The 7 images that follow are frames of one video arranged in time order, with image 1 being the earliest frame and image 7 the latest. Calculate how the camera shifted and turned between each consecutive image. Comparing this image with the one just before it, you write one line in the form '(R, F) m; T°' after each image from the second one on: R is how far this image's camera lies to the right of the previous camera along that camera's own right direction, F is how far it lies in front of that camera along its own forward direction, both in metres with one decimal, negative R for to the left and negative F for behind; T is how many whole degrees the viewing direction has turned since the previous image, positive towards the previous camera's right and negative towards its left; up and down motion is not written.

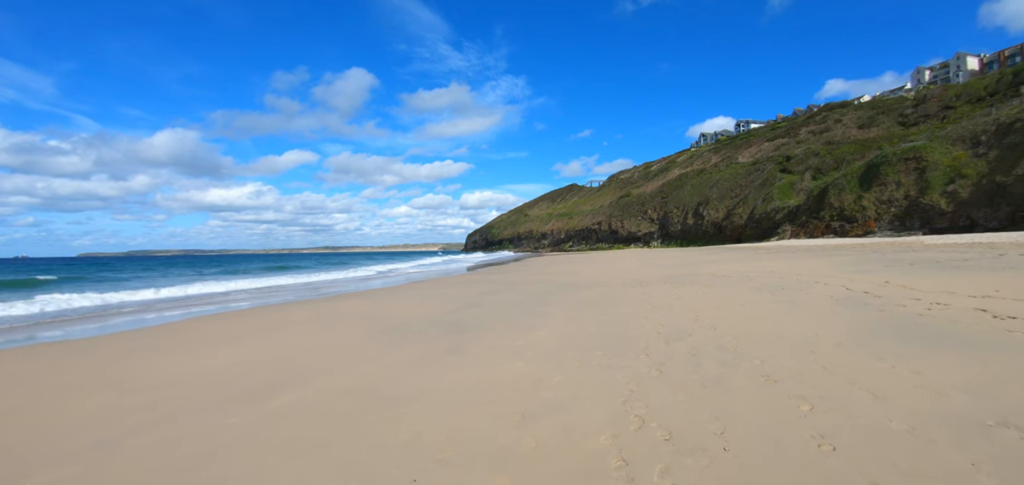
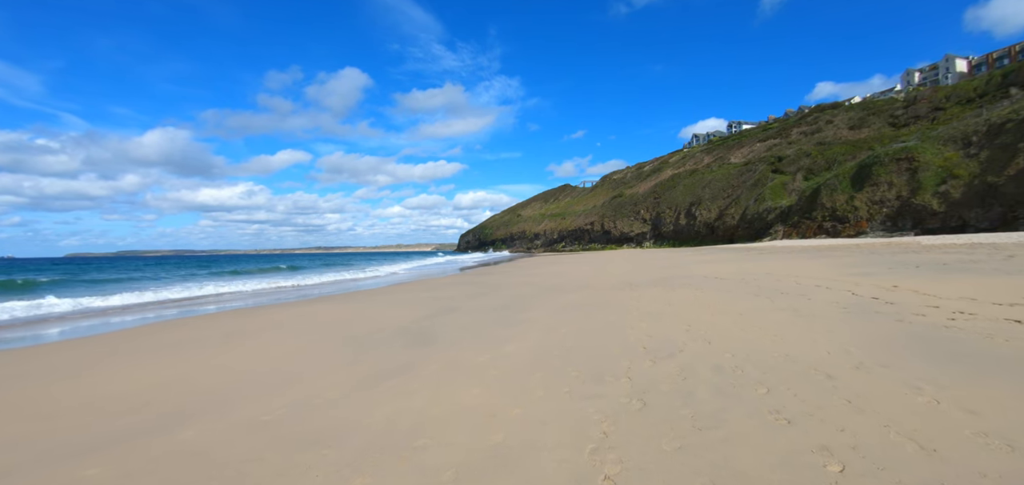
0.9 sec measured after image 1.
(+0.3, +0.7) m; +1°
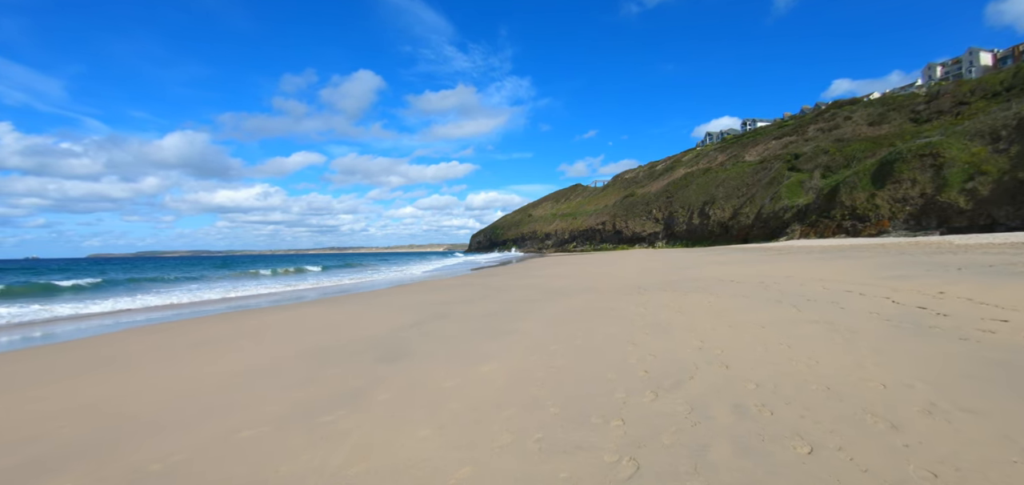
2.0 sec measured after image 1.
(+0.3, +0.7) m; -1°
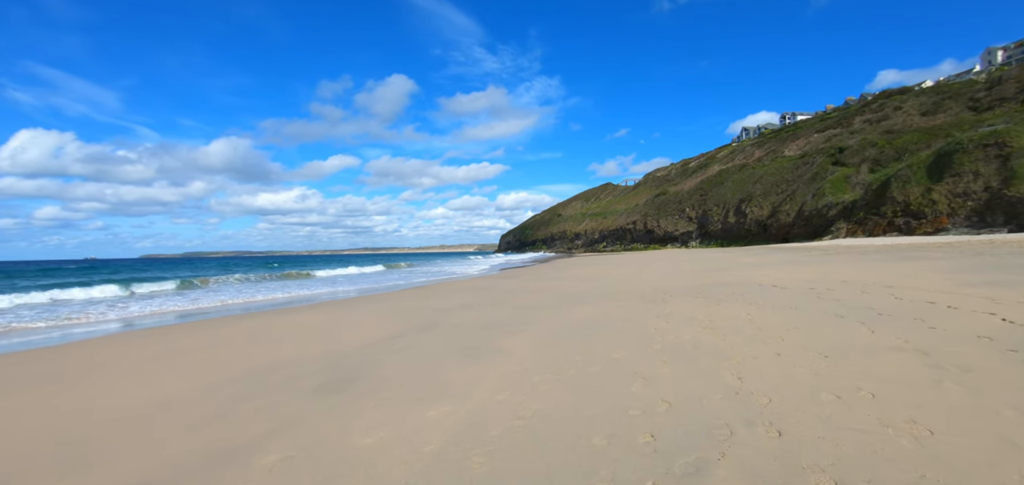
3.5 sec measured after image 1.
(+0.5, +1.1) m; -4°
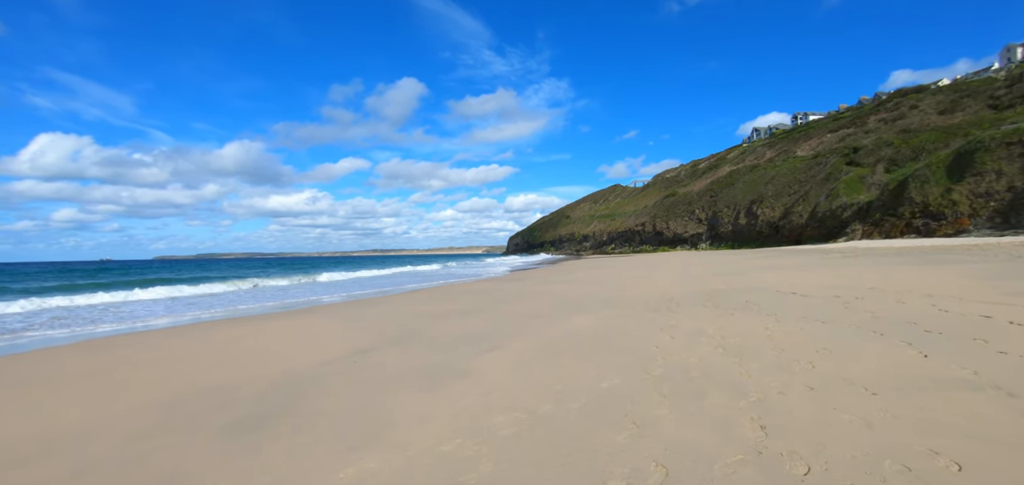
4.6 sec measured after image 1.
(+0.3, +0.7) m; -1°
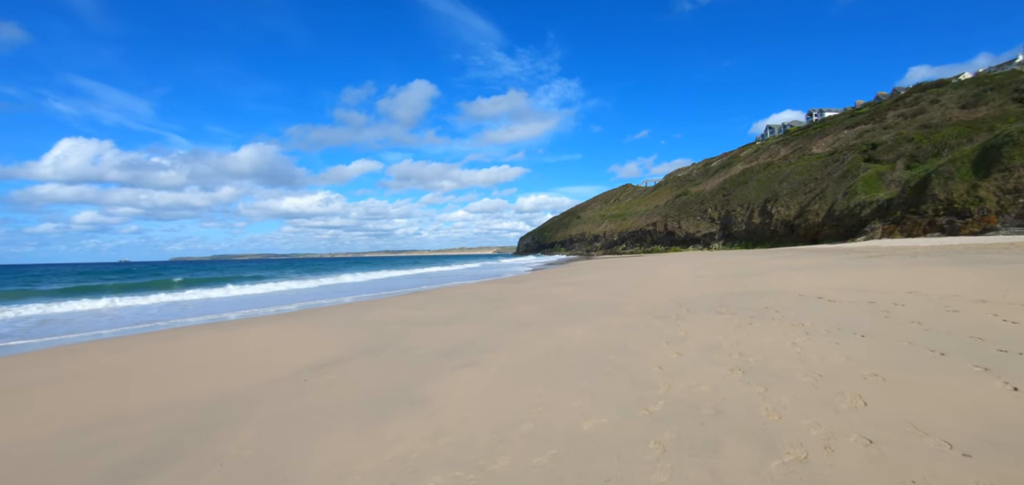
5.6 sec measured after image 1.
(+0.3, +0.7) m; -1°
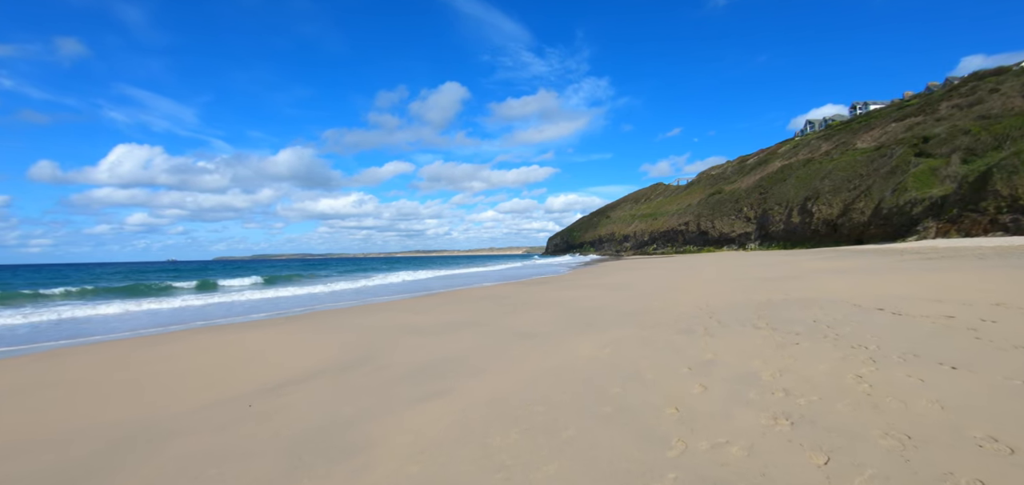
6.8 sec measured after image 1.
(+0.4, +0.8) m; -4°
